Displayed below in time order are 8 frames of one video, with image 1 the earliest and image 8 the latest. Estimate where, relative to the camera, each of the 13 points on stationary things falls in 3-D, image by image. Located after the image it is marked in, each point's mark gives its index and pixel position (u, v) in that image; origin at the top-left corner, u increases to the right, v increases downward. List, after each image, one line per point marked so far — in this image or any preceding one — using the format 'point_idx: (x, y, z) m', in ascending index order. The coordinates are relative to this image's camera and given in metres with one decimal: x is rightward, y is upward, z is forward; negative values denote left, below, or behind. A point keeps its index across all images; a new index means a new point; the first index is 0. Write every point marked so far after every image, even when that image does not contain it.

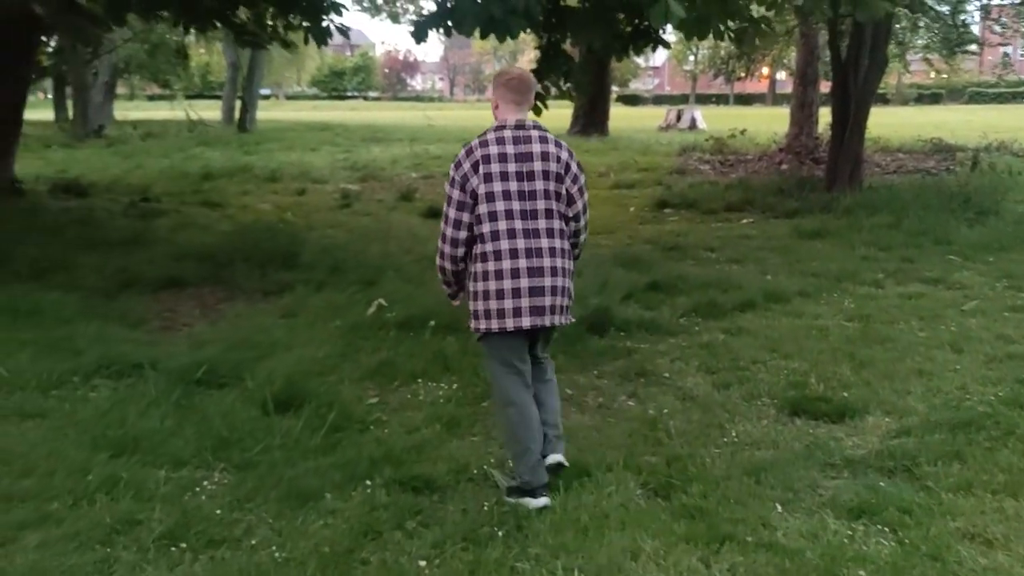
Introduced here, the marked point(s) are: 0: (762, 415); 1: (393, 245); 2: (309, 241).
0: (+1.3, -0.6, +4.9) m
1: (-1.2, +0.4, +10.1) m
2: (-2.0, +0.5, +9.9) m
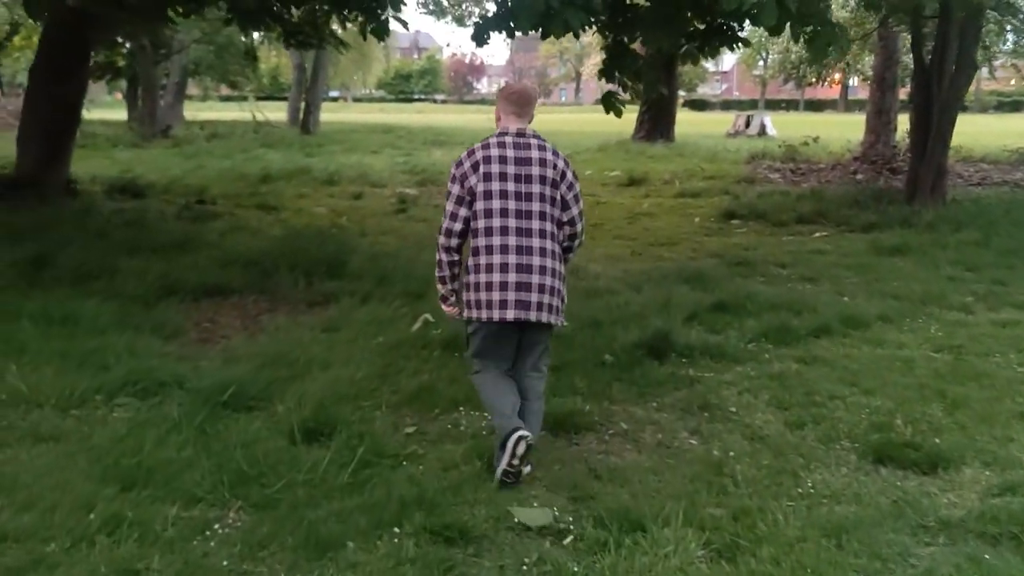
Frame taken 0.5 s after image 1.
0: (+1.5, -0.8, +4.4) m
1: (-0.7, +0.3, +9.8) m
2: (-1.5, +0.4, +9.6) m
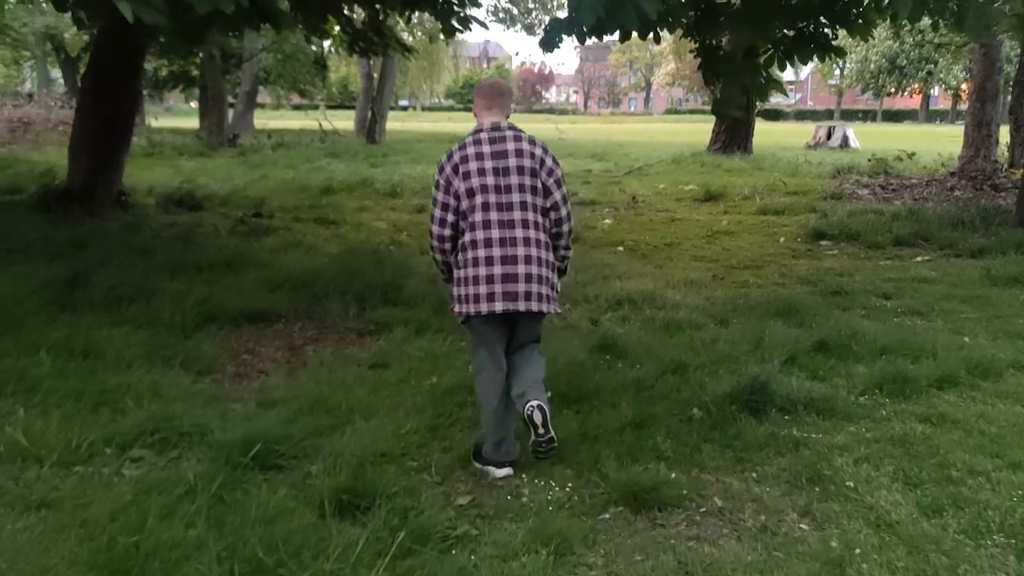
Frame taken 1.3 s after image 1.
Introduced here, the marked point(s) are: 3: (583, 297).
0: (+1.7, -1.0, +3.5) m
1: (0.0, +0.1, +9.0) m
2: (-0.9, +0.2, +8.9) m
3: (+0.6, -0.1, +8.2) m
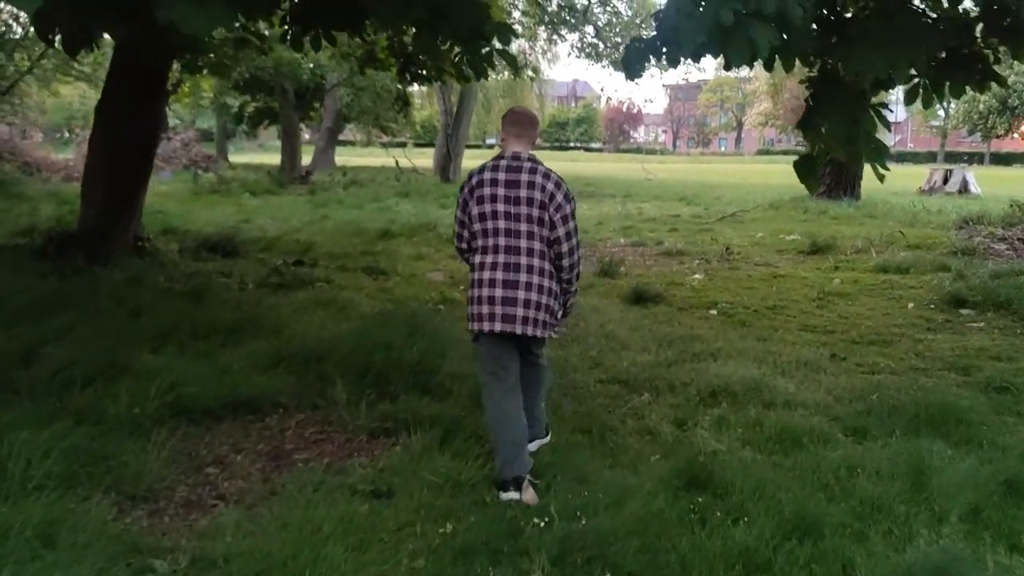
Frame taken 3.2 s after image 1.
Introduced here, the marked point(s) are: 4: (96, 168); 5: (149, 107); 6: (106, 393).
0: (+1.7, -1.4, +1.6) m
1: (+0.5, -0.5, +7.3) m
2: (-0.4, -0.4, +7.3) m
3: (+1.0, -0.6, +6.4) m
4: (-3.9, +1.1, +9.3) m
5: (-3.4, +1.6, +9.2) m
6: (-2.2, -0.6, +5.4) m
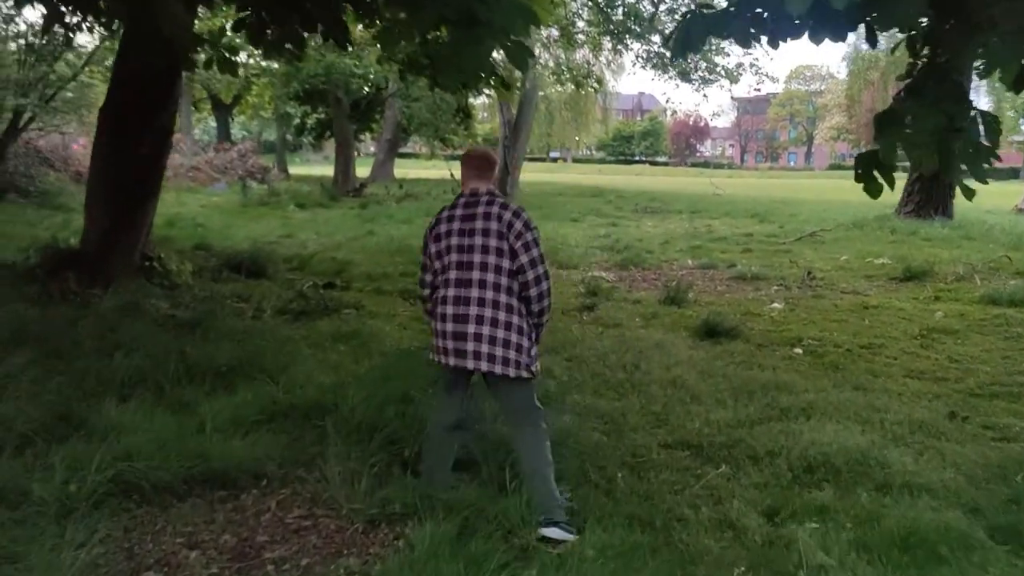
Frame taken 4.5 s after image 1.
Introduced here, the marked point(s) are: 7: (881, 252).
0: (+1.6, -1.6, +0.3) m
1: (+0.8, -0.7, +6.0) m
2: (-0.1, -0.6, +6.0) m
3: (+1.2, -0.9, +5.1) m
4: (-3.5, +0.9, +8.3) m
5: (-3.0, +1.4, +8.2) m
6: (-2.0, -0.8, +4.3) m
7: (+5.1, +0.5, +13.7) m
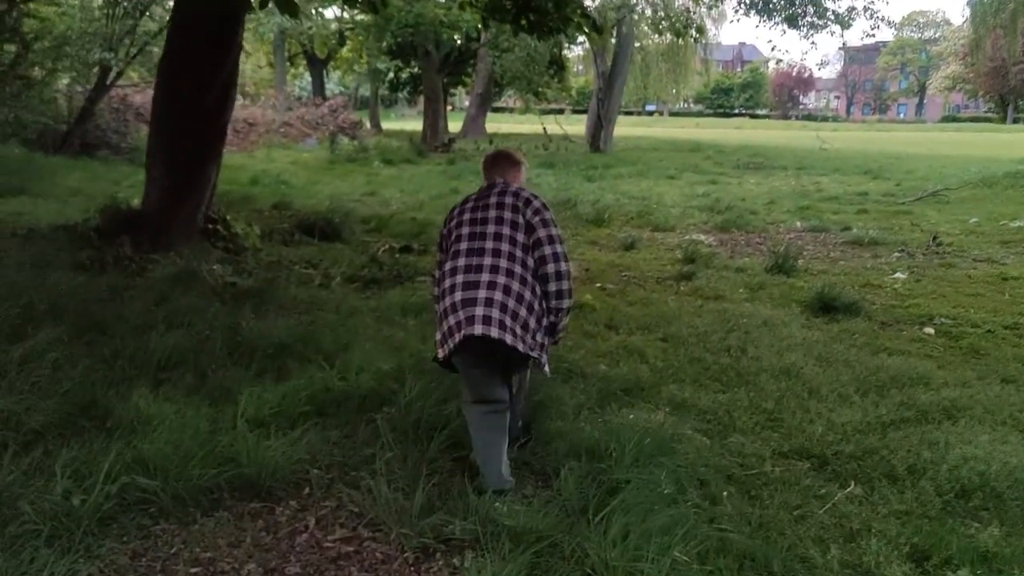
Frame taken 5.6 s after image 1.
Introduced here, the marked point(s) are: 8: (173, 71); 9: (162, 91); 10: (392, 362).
0: (+1.5, -1.7, -0.6) m
1: (+1.2, -0.6, +5.1) m
2: (+0.4, -0.5, +5.3) m
3: (+1.6, -0.8, +4.2) m
4: (-2.8, +1.2, +7.7) m
5: (-2.3, +1.7, +7.6) m
6: (-1.7, -0.7, +3.7) m
7: (+6.3, +0.9, +12.3) m
8: (-2.6, +1.7, +7.5) m
9: (-2.7, +1.6, +7.6) m
10: (-0.7, -0.4, +5.4) m
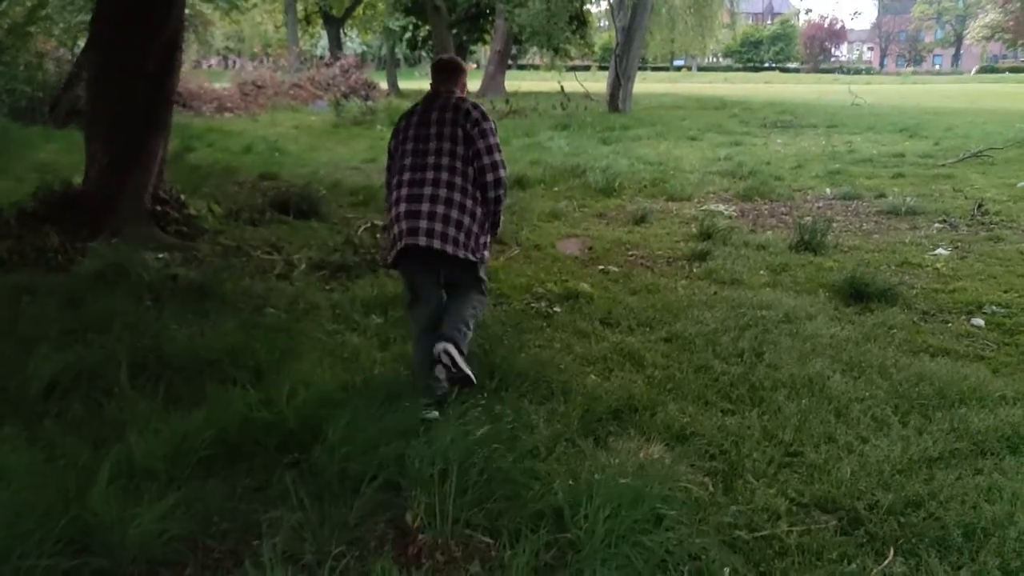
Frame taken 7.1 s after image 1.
0: (+1.2, -2.0, -1.5) m
1: (+1.1, -0.6, +4.2) m
2: (+0.2, -0.5, +4.3) m
3: (+1.4, -0.8, +3.3) m
4: (-2.9, +1.2, +6.8) m
5: (-2.4, +1.8, +6.6) m
6: (-1.9, -0.8, +2.8) m
7: (+6.3, +1.3, +11.1) m
8: (-2.7, +1.8, +6.6) m
9: (-2.8, +1.7, +6.7) m
10: (-0.8, -0.4, +4.5) m
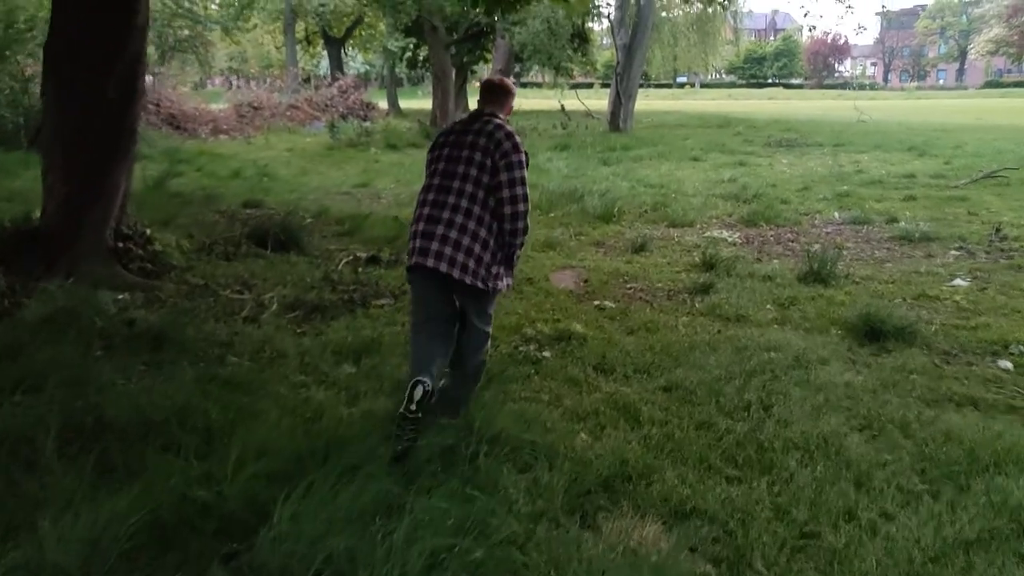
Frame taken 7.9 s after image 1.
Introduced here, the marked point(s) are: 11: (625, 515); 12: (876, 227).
0: (+1.1, -2.1, -2.0) m
1: (+1.0, -0.8, +3.7) m
2: (+0.1, -0.7, +3.8) m
3: (+1.3, -1.0, +2.8) m
4: (-3.0, +0.9, +6.4) m
5: (-2.5, +1.5, +6.2) m
6: (-2.0, -1.0, +2.4) m
7: (+6.3, +1.0, +10.6) m
8: (-2.8, +1.5, +6.1) m
9: (-2.9, +1.4, +6.2) m
10: (-0.9, -0.6, +4.0) m
11: (+0.4, -0.8, +3.7) m
12: (+3.7, +0.6, +10.0) m
